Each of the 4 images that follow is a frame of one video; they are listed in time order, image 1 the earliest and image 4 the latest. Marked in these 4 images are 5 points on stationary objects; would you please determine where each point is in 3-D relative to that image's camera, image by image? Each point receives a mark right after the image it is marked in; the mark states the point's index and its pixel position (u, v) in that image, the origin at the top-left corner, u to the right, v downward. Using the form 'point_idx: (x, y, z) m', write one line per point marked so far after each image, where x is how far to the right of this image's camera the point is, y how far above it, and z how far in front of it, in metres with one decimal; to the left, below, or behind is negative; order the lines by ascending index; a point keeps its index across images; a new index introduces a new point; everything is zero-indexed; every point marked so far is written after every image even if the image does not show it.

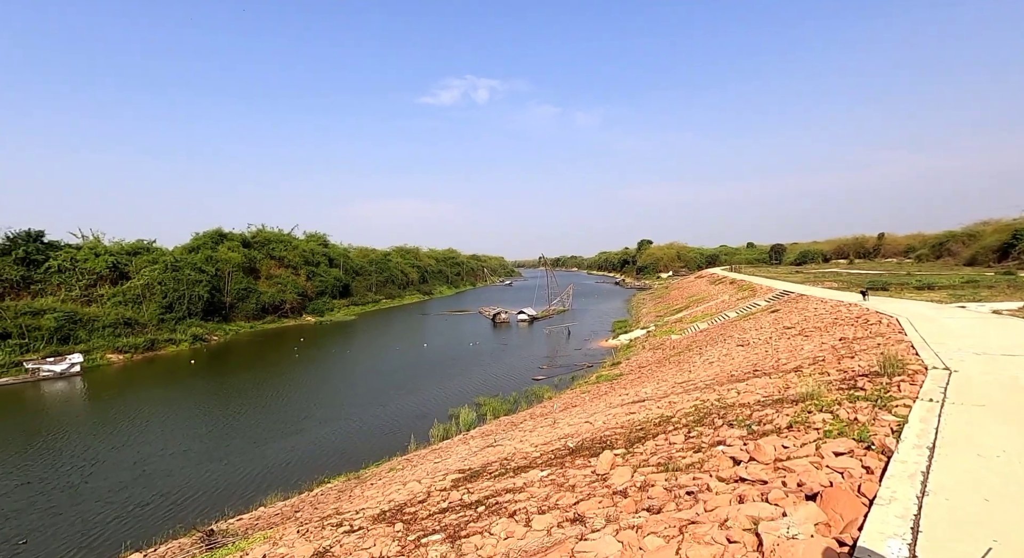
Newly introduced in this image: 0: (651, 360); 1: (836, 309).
0: (+4.0, -2.4, +15.5) m
1: (+7.6, -0.7, +12.5) m
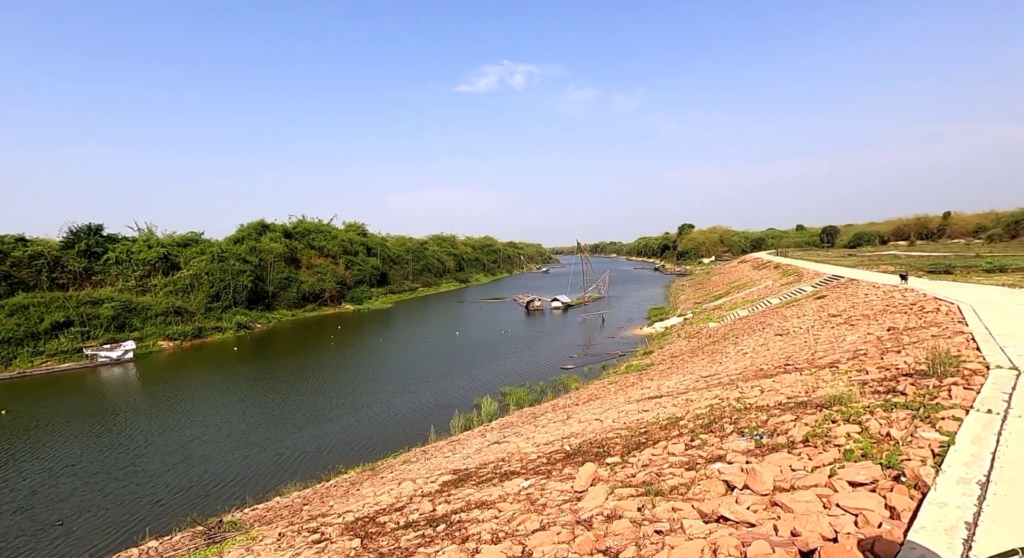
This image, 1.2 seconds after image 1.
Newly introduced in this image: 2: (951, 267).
0: (+4.8, -2.0, +14.9) m
1: (+8.1, -0.3, +11.5) m
2: (+15.8, +0.5, +19.2) m
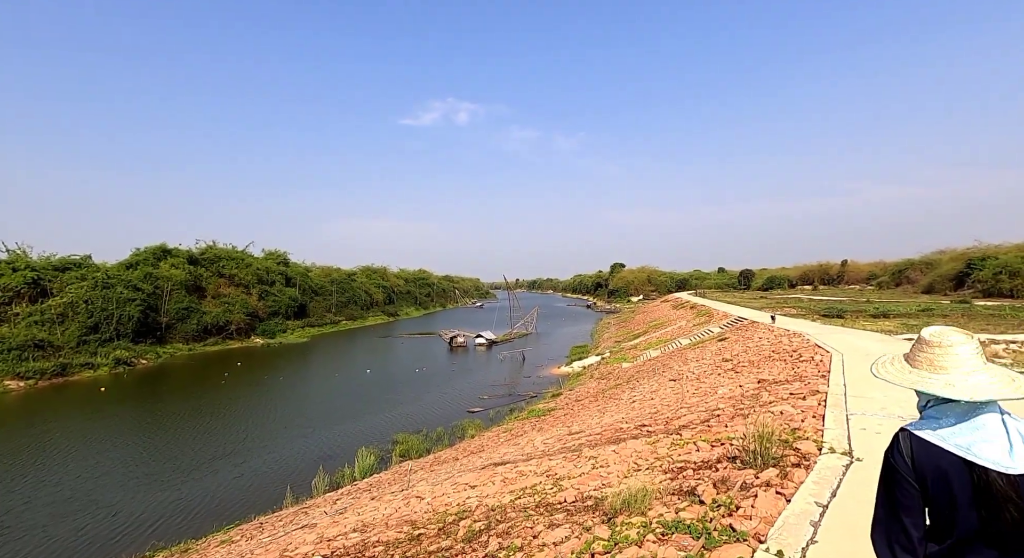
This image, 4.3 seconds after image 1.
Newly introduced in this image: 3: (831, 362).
0: (+2.0, -3.1, +14.2) m
1: (+5.7, -1.3, +11.4) m
2: (+12.5, -1.2, +20.0) m
3: (+4.6, -1.2, +7.6) m
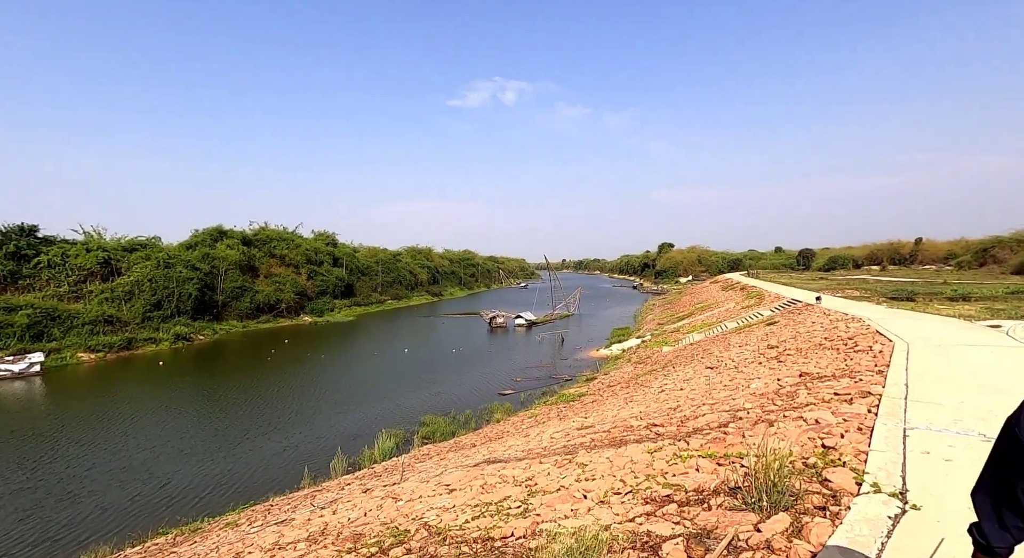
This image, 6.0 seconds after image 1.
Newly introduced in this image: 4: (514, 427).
0: (+2.8, -2.5, +13.5) m
1: (+6.2, -0.9, +10.3) m
2: (+13.8, -0.5, +18.2) m
3: (+4.8, -0.9, +6.6) m
4: (0.0, -2.8, +10.0) m
